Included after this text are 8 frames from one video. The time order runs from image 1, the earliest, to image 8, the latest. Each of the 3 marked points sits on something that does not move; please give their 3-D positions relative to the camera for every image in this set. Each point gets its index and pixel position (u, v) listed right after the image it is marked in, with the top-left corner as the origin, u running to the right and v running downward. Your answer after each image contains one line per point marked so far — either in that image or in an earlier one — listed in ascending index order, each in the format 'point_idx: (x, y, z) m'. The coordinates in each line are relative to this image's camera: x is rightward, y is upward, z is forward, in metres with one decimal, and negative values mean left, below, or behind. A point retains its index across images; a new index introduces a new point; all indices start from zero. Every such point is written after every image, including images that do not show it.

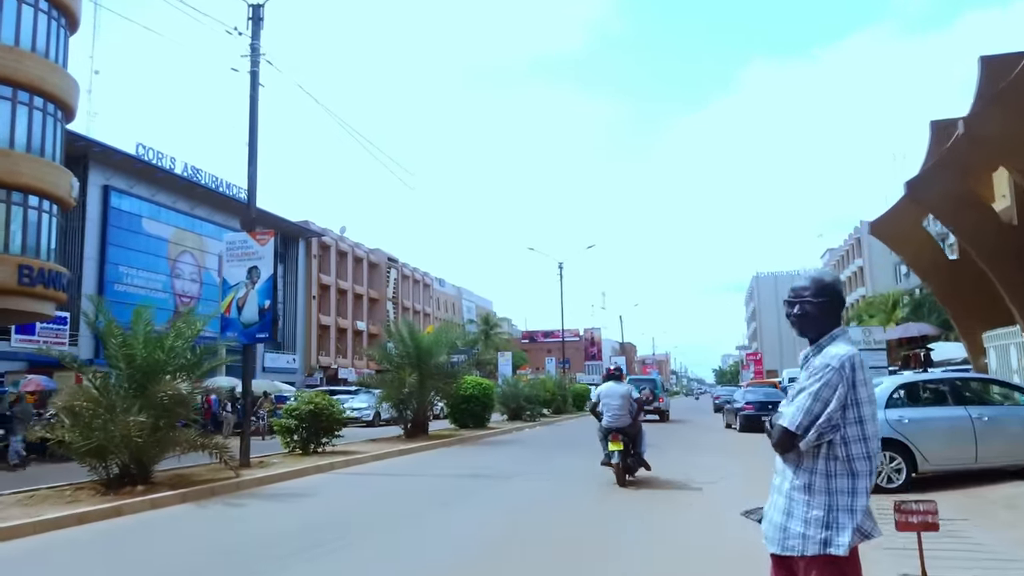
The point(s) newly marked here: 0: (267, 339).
0: (-4.0, -0.8, +12.4) m
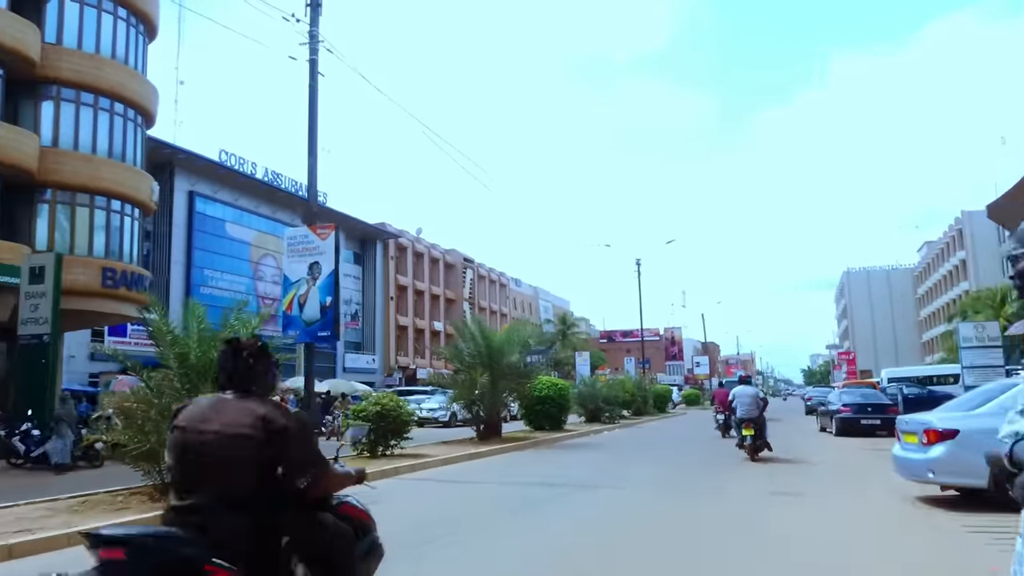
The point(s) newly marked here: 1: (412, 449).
0: (-2.9, -0.8, +11.8) m
1: (-2.1, -3.3, +15.2) m
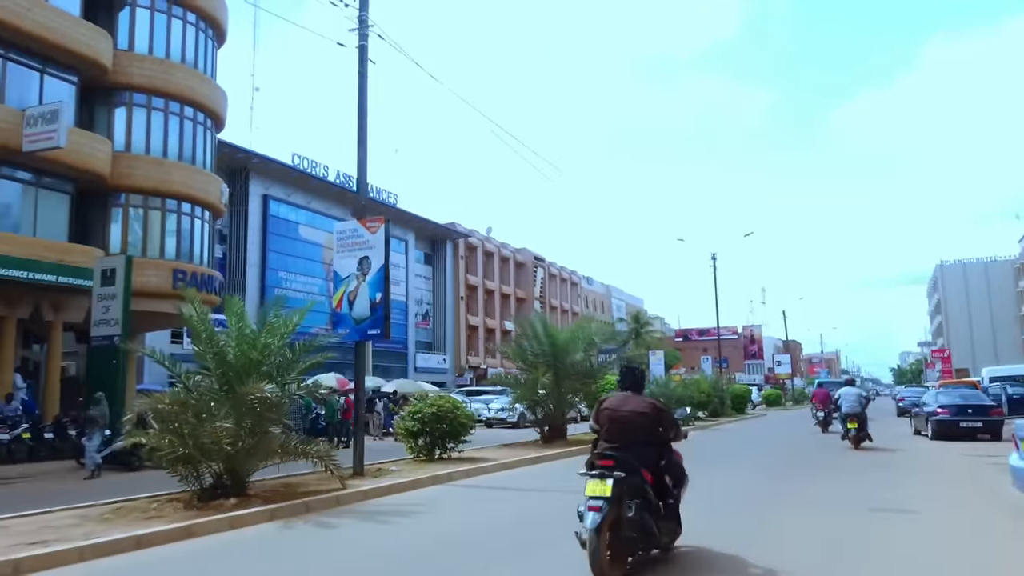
0: (-2.0, -0.7, +11.3) m
1: (-0.8, -3.2, +14.6) m
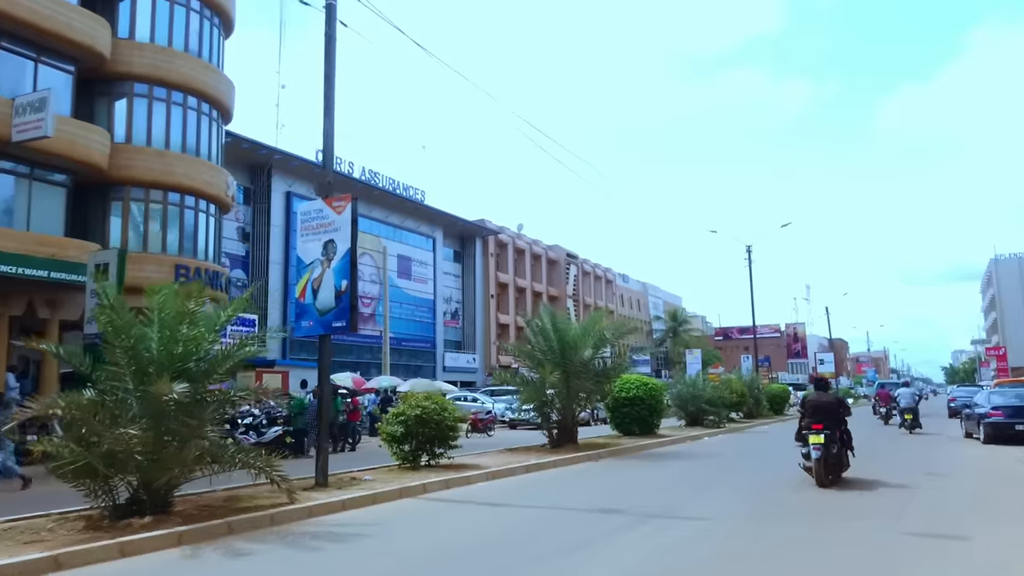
0: (-2.2, -0.5, +10.0) m
1: (-0.9, -3.0, +13.2) m
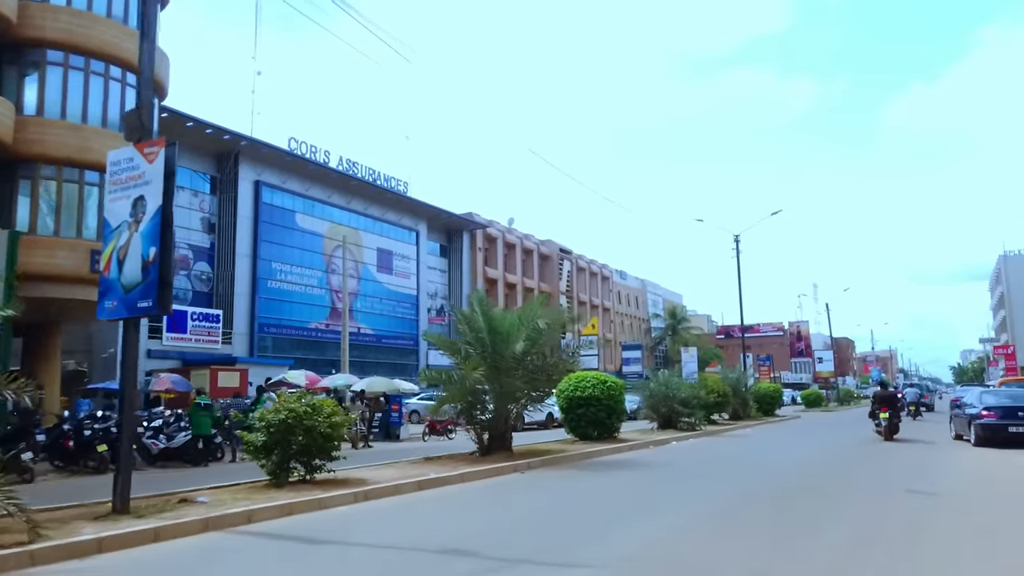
0: (-3.7, -0.2, +7.7) m
1: (-2.3, -2.7, +11.0) m
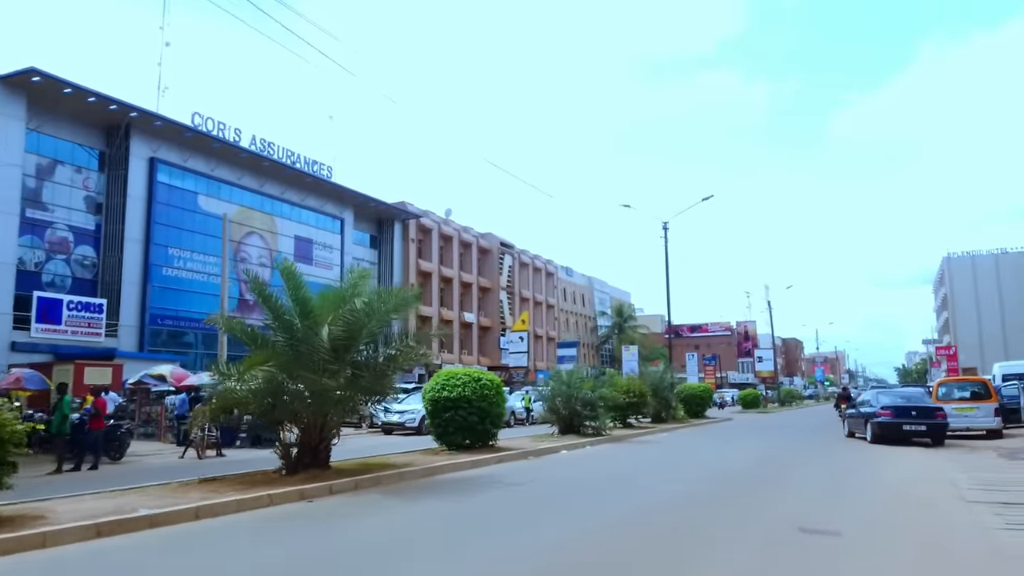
0: (-6.0, +0.3, +4.4) m
1: (-4.9, -2.2, +7.7) m
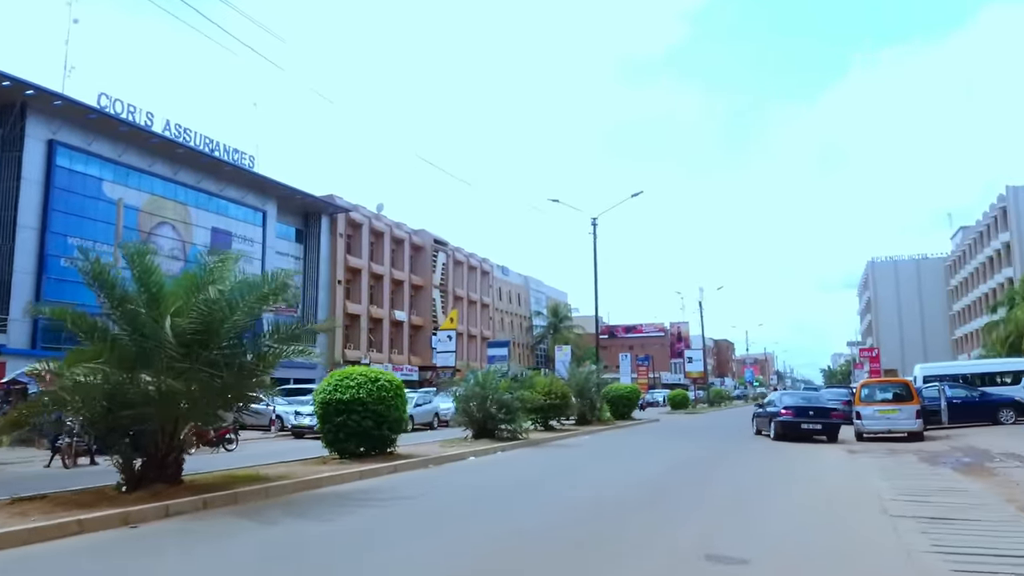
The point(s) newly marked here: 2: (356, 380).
0: (-7.0, +0.5, +2.6) m
1: (-6.1, -2.0, +6.0) m
2: (-2.8, -1.7, +13.5) m
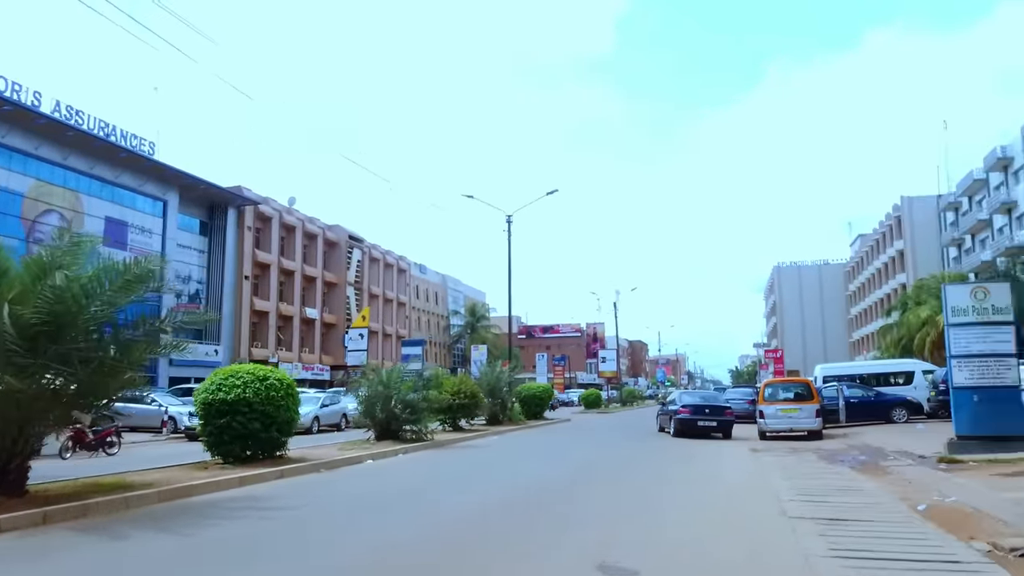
0: (-7.5, +0.7, +1.3) m
1: (-7.0, -1.8, +4.7) m
2: (-4.5, -1.5, +12.6) m
